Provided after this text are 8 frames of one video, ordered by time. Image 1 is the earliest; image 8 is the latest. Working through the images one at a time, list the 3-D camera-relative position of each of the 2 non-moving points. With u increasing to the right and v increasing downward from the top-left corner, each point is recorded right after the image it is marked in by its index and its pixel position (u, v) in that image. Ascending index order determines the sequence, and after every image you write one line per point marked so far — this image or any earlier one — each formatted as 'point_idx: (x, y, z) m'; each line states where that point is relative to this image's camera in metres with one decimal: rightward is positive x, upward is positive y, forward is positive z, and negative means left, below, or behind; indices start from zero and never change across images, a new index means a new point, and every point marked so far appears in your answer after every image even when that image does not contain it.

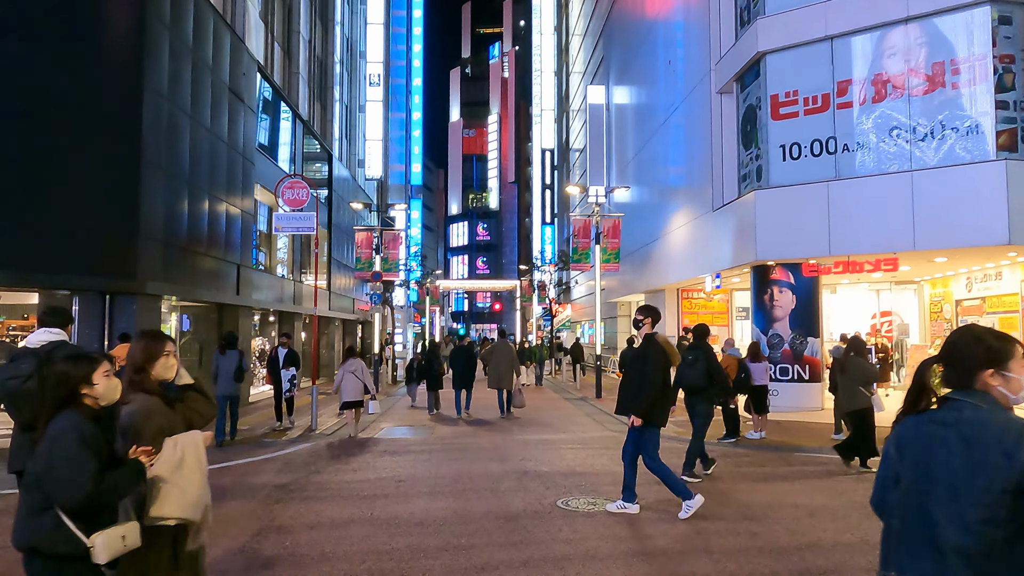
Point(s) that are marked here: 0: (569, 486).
0: (+0.7, -2.2, +8.5) m
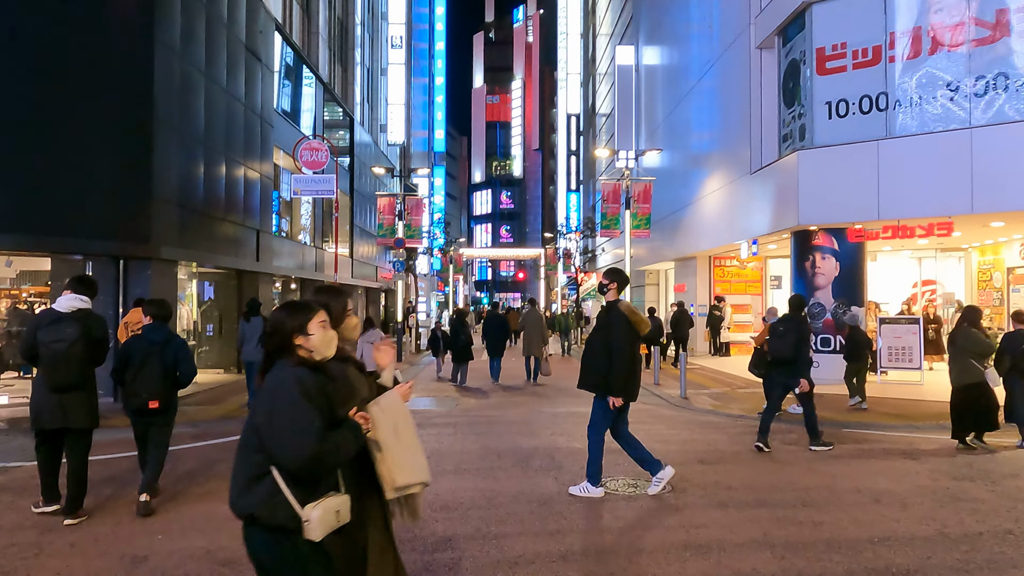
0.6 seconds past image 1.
0: (+1.0, -1.8, +7.8) m
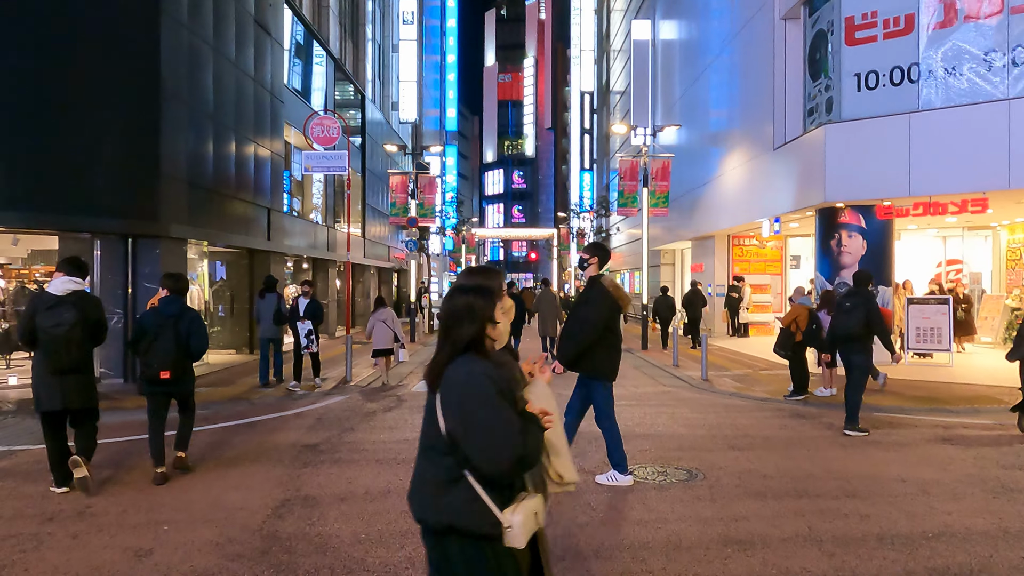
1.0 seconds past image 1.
0: (+1.2, -1.6, +7.5) m
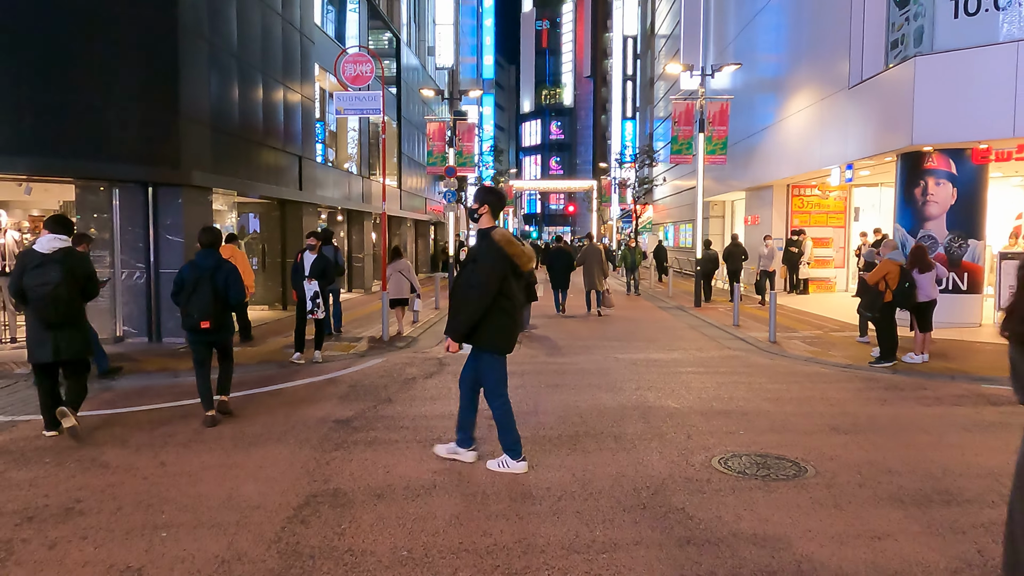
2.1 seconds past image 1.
0: (+1.7, -1.2, +6.4) m
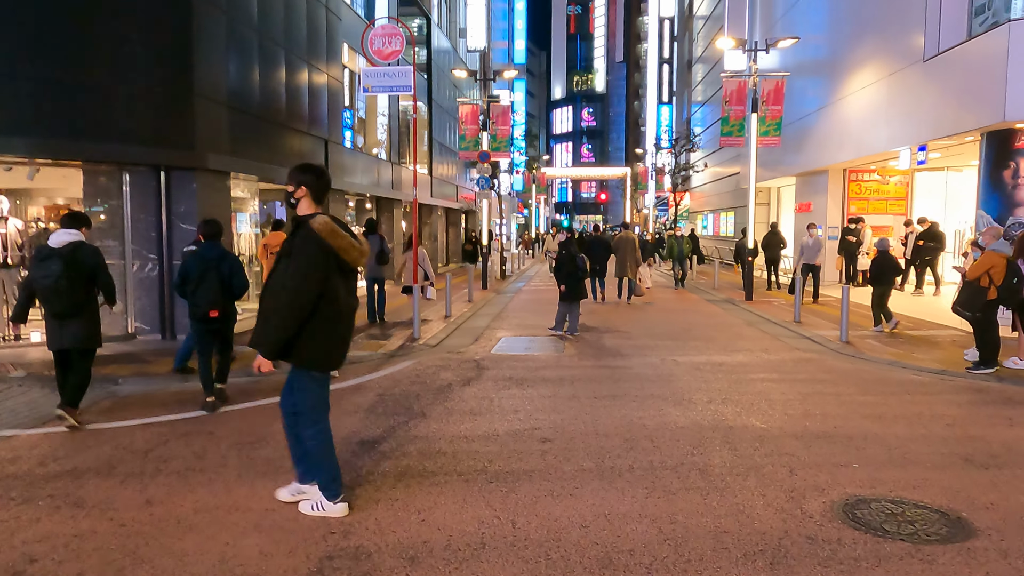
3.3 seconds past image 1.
0: (+2.2, -1.2, +5.2) m
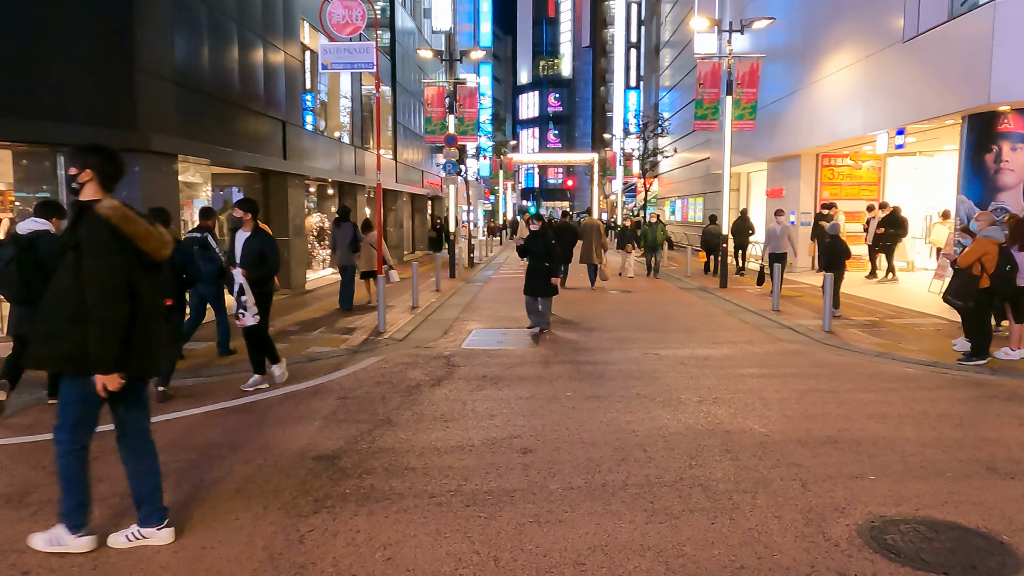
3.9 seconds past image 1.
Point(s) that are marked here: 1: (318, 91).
0: (+2.0, -1.2, +4.7) m
1: (-5.0, +5.1, +19.2) m
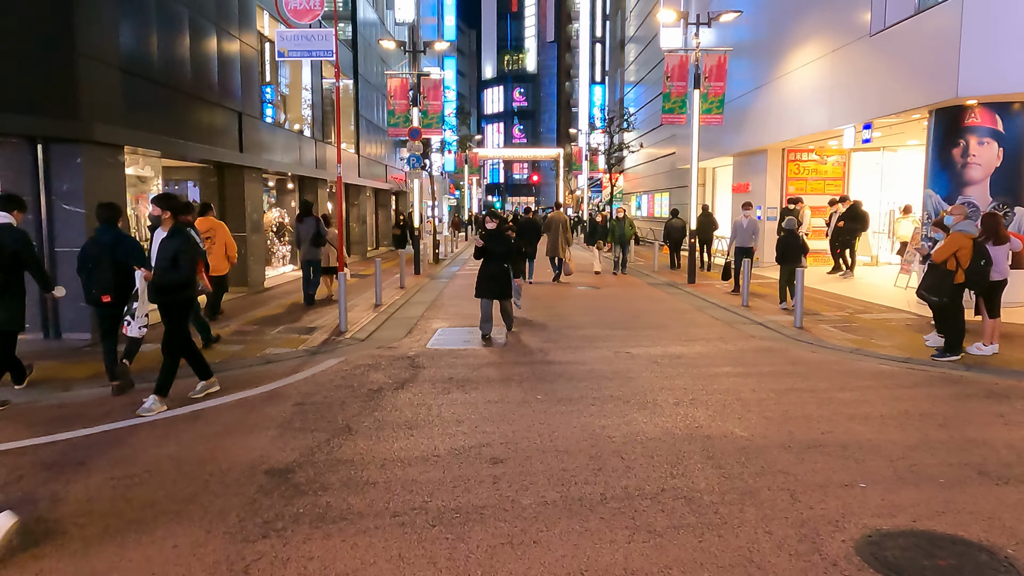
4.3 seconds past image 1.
0: (+1.9, -1.1, +4.4) m
1: (-5.8, +5.1, +18.5) m
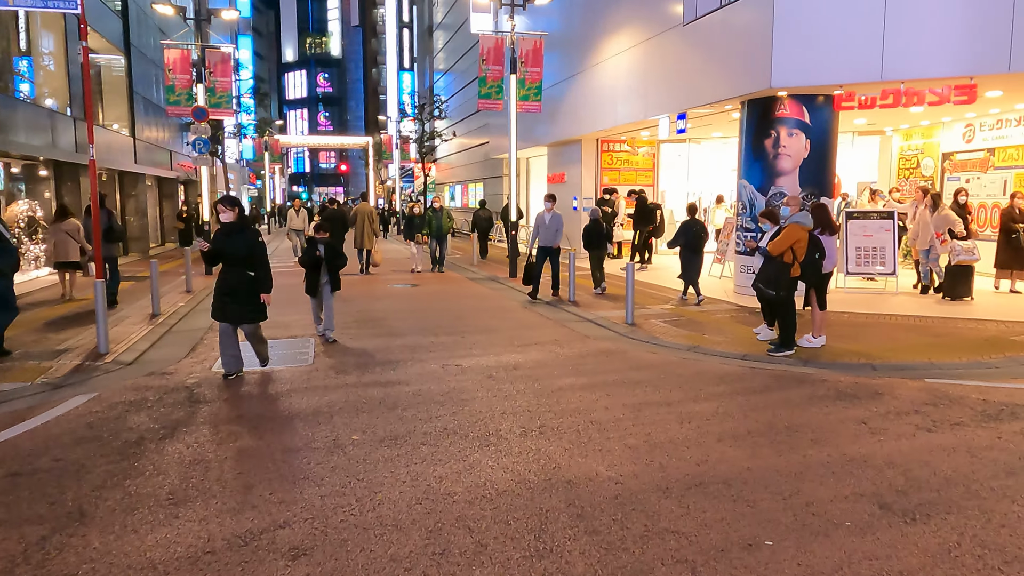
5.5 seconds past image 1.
0: (+1.0, -1.2, +3.5) m
1: (-10.1, +5.0, +15.2) m
